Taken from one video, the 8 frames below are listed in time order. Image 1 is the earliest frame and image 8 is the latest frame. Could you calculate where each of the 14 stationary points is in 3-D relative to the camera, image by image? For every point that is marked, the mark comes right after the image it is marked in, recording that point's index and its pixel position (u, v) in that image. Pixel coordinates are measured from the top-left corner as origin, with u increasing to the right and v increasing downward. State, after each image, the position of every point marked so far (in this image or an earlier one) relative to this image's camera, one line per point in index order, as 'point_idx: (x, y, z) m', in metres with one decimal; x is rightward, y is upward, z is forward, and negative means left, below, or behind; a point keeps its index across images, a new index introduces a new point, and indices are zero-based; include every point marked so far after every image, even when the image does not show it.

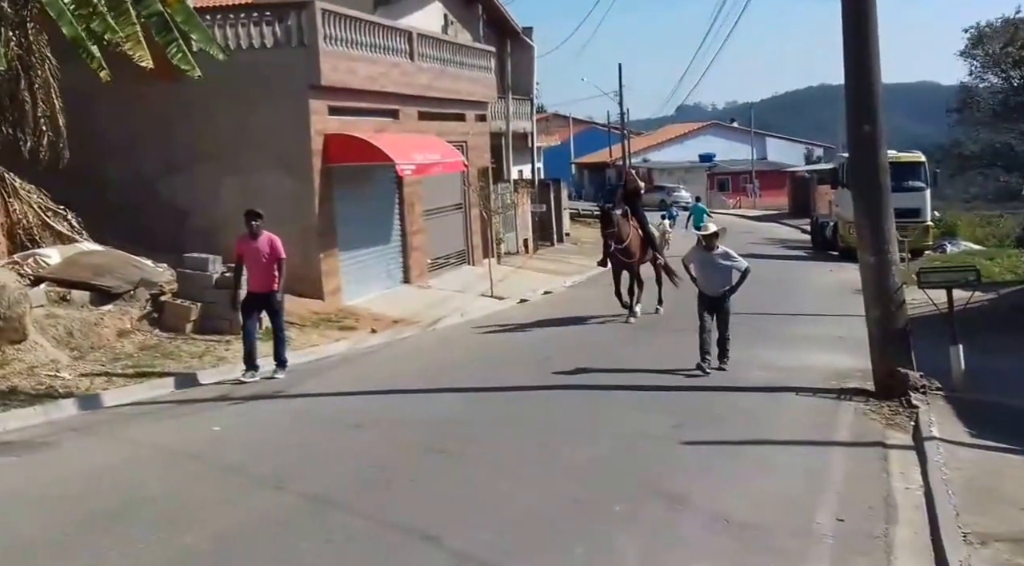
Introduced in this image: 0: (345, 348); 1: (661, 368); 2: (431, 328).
0: (-2.2, -0.9, +13.3) m
1: (+1.4, -1.1, +10.3) m
2: (-1.3, -0.7, +16.6) m
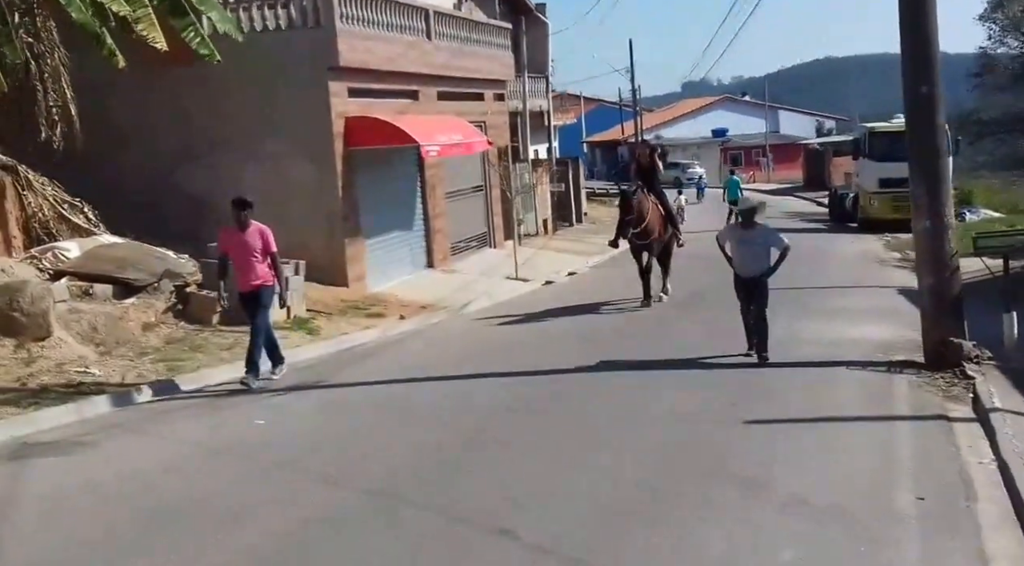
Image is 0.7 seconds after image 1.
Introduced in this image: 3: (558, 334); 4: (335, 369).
0: (-1.8, -0.7, +13.0) m
1: (+1.8, -0.8, +9.9) m
2: (-0.9, -0.5, +16.3) m
3: (+0.5, -0.7, +11.6) m
4: (-1.6, -0.9, +9.5) m
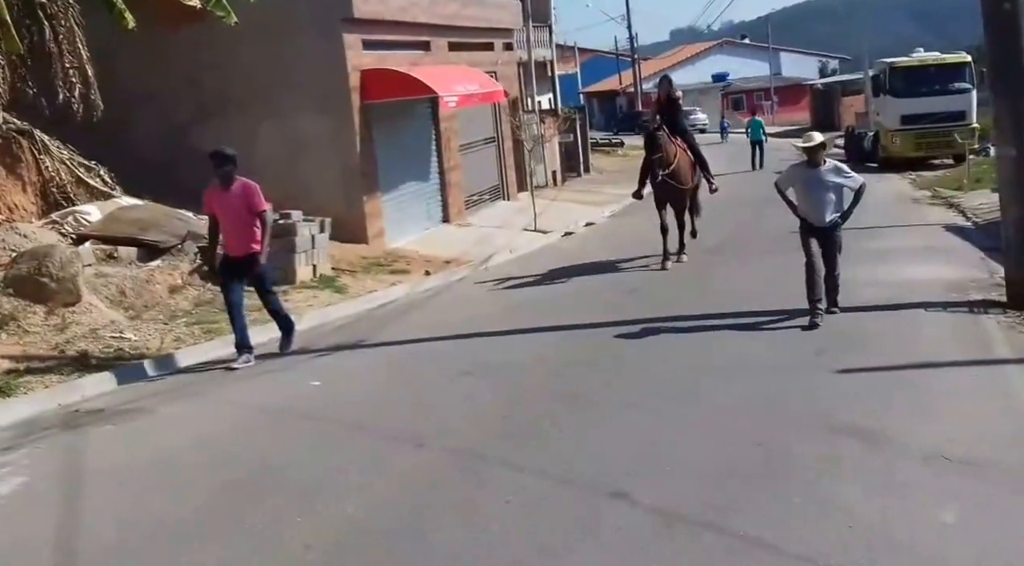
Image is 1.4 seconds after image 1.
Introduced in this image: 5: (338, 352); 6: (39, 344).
0: (-1.4, -0.1, +12.8) m
1: (+2.2, -0.3, +9.7) m
2: (-0.5, +0.3, +16.0) m
3: (+0.9, -0.2, +11.4) m
4: (-1.3, -0.5, +9.3) m
5: (-1.4, -0.6, +8.2) m
6: (-3.8, -0.5, +8.4) m
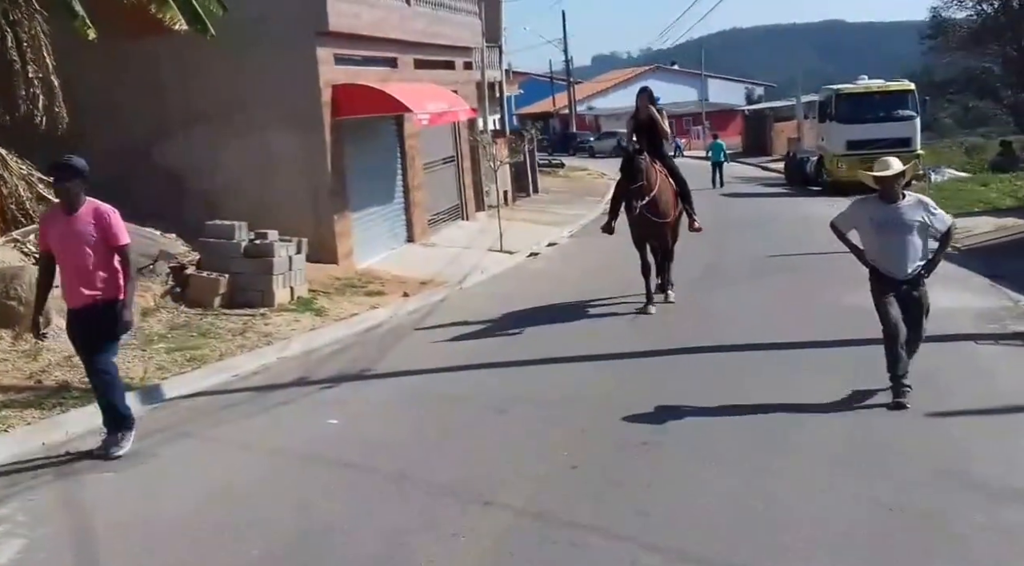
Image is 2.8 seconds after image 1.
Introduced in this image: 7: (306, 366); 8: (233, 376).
0: (-1.5, -0.4, +12.2) m
1: (+2.2, -0.5, +9.4) m
2: (-0.8, -0.1, +15.5) m
3: (+0.8, -0.4, +11.0) m
4: (-1.2, -0.7, +8.7) m
5: (-1.2, -0.8, +7.6) m
6: (-3.7, -0.7, +7.7) m
7: (-1.7, -0.7, +8.7) m
8: (-2.3, -0.8, +8.4) m
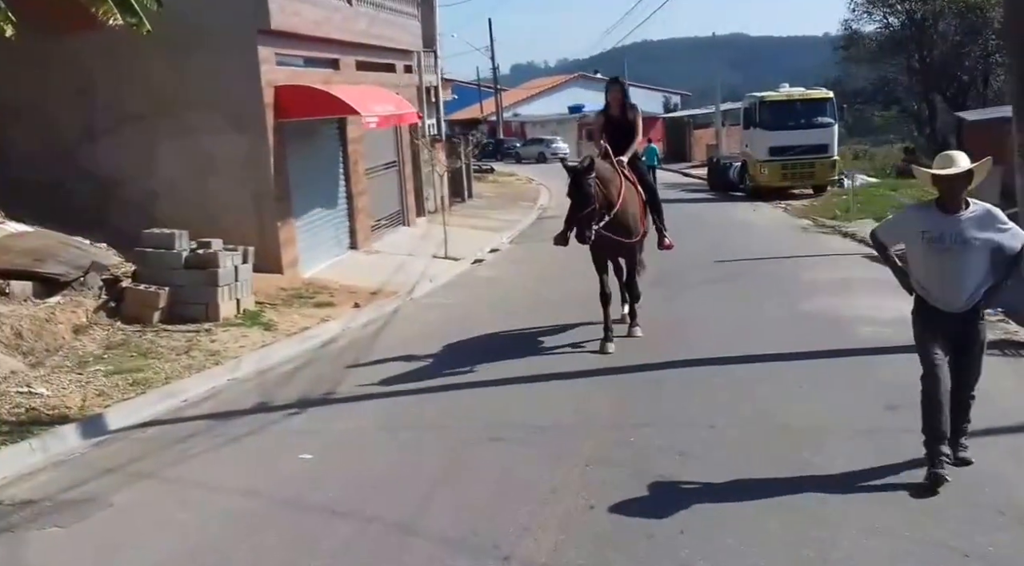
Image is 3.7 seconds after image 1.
0: (-2.0, -0.5, +11.5) m
1: (+2.0, -0.6, +8.9) m
2: (-1.5, -0.2, +14.8) m
3: (+0.5, -0.5, +10.4) m
4: (-1.4, -0.8, +8.0) m
5: (-1.4, -0.9, +6.9) m
6: (-3.8, -0.8, +6.8) m
7: (-1.9, -0.8, +8.0) m
8: (-2.4, -0.9, +7.6) m
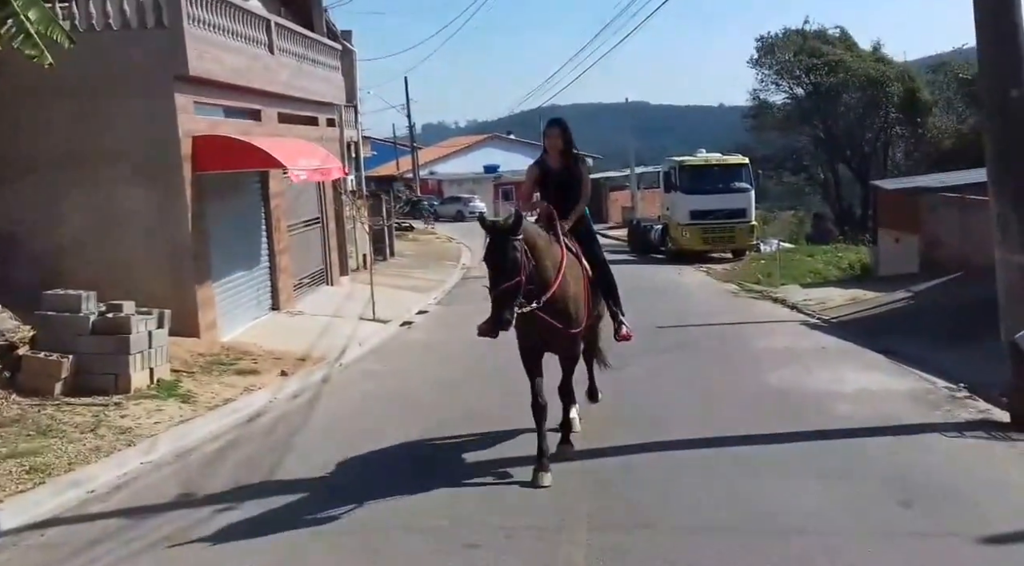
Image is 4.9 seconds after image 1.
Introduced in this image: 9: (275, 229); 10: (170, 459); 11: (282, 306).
0: (-2.5, -1.2, +10.5) m
1: (+1.6, -1.2, +8.2) m
2: (-2.3, -1.1, +13.9) m
3: (0.0, -1.2, +9.6) m
4: (-1.7, -1.3, +7.0) m
5: (-1.6, -1.3, +5.9) m
6: (-4.0, -1.2, +5.6) m
7: (-2.2, -1.3, +7.0) m
8: (-2.7, -1.3, +6.5) m
9: (-4.4, +1.0, +19.2) m
10: (-2.5, -1.3, +7.6) m
11: (-4.2, -0.4, +19.2) m
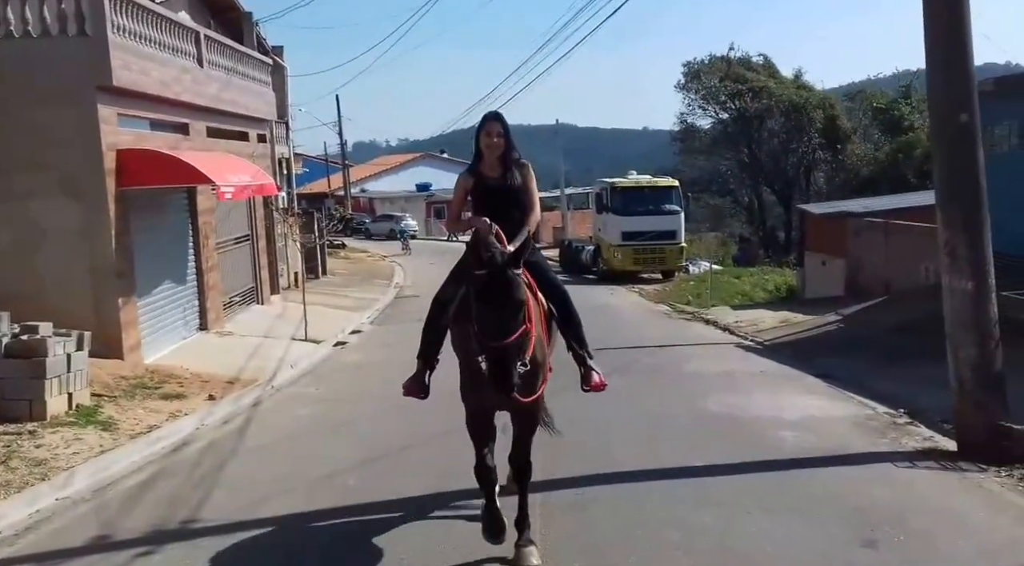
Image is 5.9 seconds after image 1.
0: (-3.1, -1.4, +9.9) m
1: (+1.2, -1.4, +7.9) m
2: (-3.1, -1.4, +13.3) m
3: (-0.5, -1.4, +9.2) m
4: (-2.0, -1.4, +6.6) m
5: (-1.9, -1.4, +5.5) m
6: (-4.3, -1.3, +5.0) m
7: (-2.6, -1.5, +6.5) m
8: (-3.0, -1.5, +6.0) m
9: (-5.5, +0.7, +18.6) m
10: (-2.9, -1.5, +7.1) m
11: (-5.4, -0.8, +18.6) m
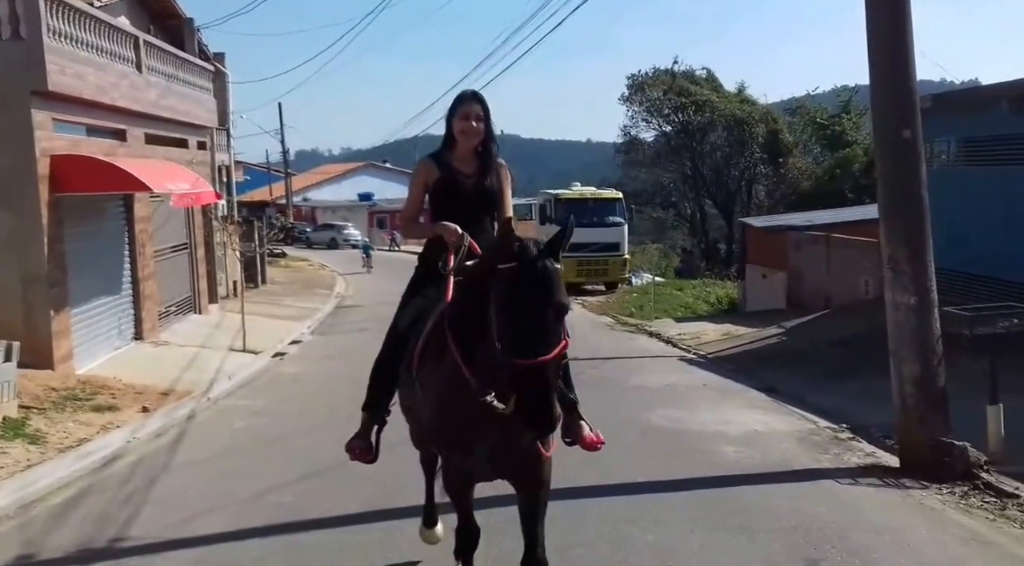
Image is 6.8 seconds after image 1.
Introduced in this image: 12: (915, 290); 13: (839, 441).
0: (-3.7, -1.5, +9.6) m
1: (+0.7, -1.5, +7.9) m
2: (-3.8, -1.5, +13.0) m
3: (-1.0, -1.5, +9.0) m
4: (-2.4, -1.5, +6.3) m
5: (-2.2, -1.5, +5.3) m
6: (-4.6, -1.3, +4.7) m
7: (-2.9, -1.5, +6.2) m
8: (-3.3, -1.5, +5.7) m
9: (-6.5, +0.5, +18.2) m
10: (-3.3, -1.5, +6.8) m
11: (-6.4, -0.9, +18.2) m
12: (+3.0, -0.1, +7.7) m
13: (+3.1, -1.5, +10.0) m
